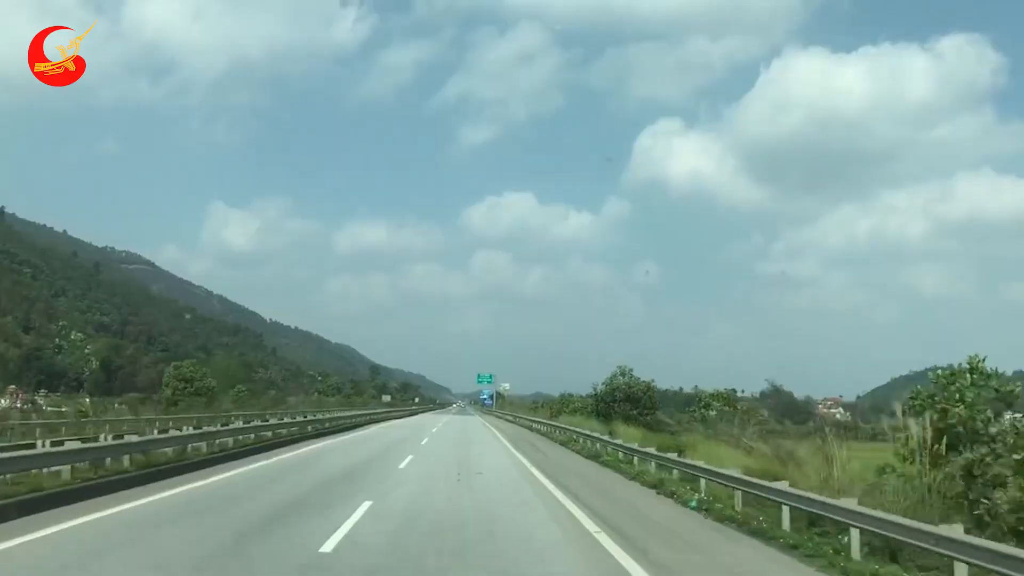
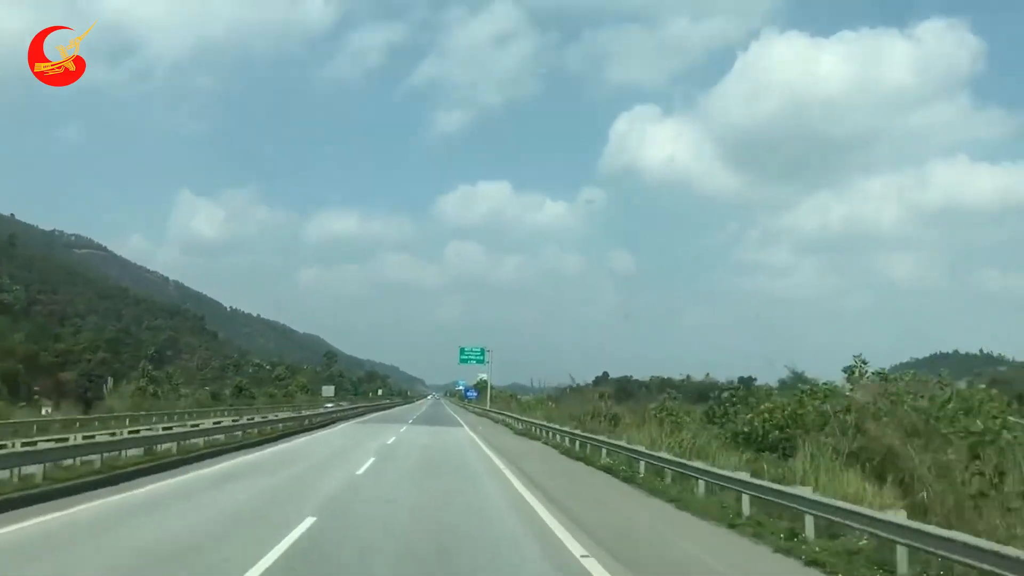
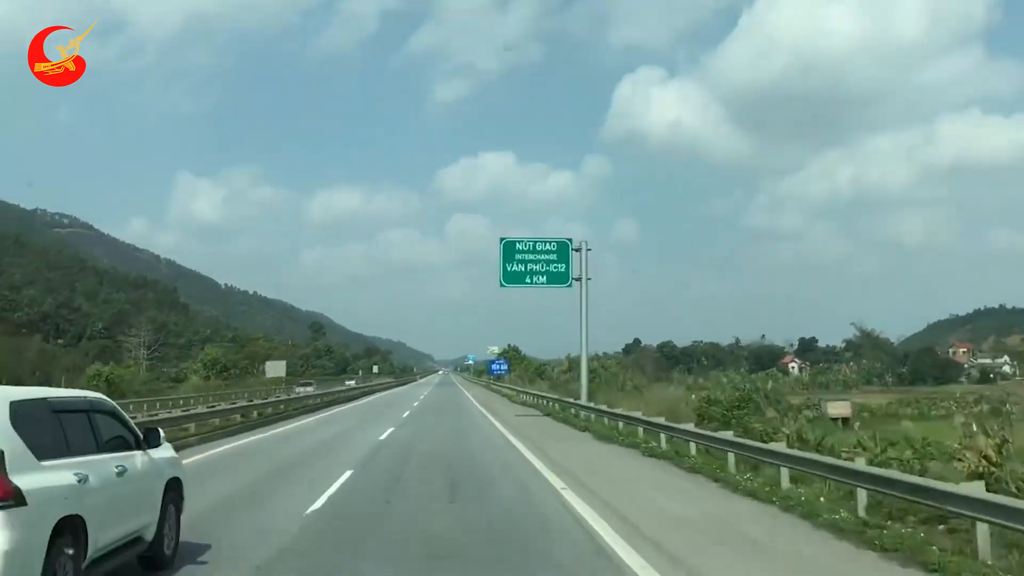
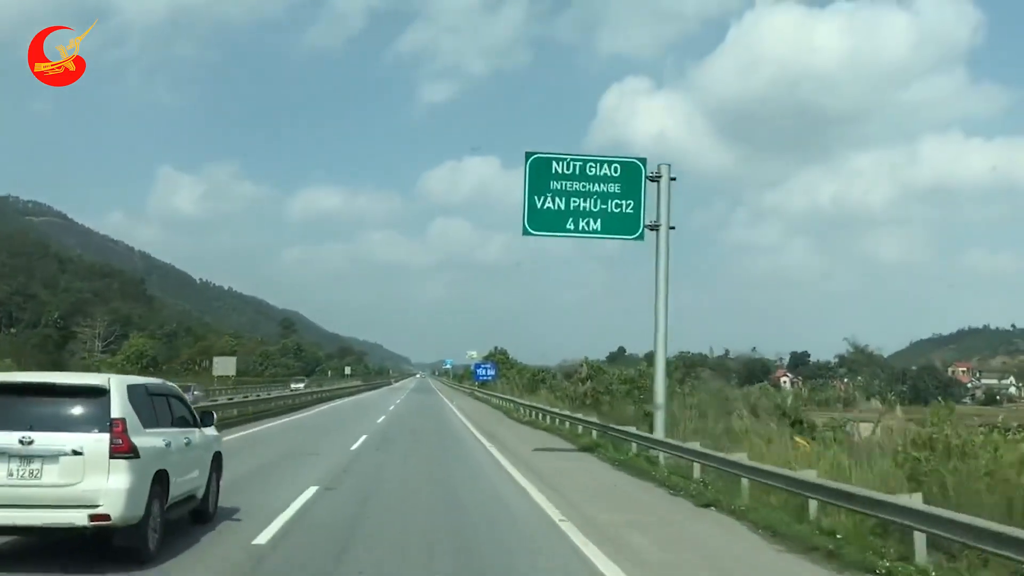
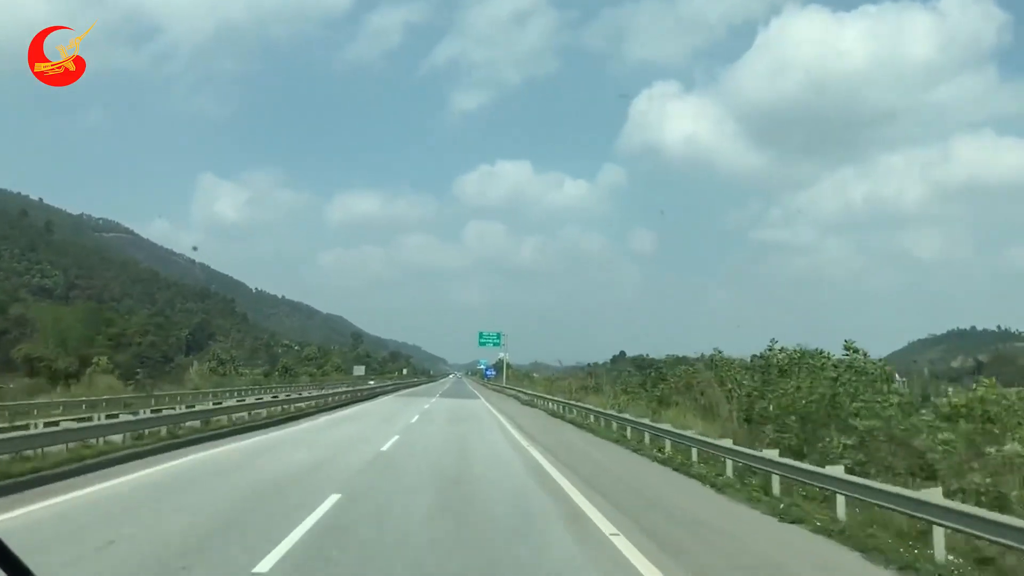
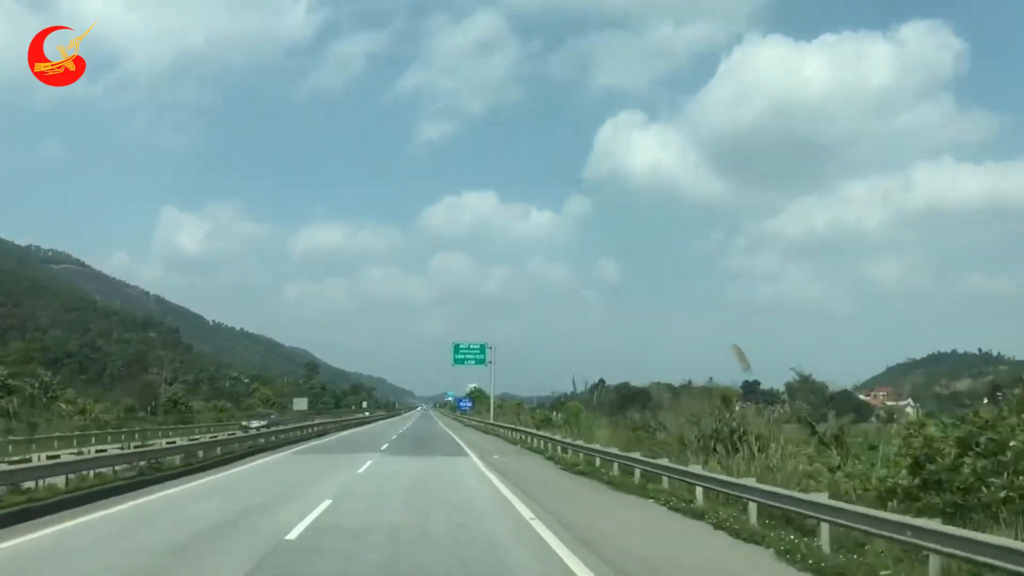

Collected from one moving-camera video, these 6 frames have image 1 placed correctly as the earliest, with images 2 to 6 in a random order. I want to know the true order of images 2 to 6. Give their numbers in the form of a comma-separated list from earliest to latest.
5, 2, 6, 3, 4
